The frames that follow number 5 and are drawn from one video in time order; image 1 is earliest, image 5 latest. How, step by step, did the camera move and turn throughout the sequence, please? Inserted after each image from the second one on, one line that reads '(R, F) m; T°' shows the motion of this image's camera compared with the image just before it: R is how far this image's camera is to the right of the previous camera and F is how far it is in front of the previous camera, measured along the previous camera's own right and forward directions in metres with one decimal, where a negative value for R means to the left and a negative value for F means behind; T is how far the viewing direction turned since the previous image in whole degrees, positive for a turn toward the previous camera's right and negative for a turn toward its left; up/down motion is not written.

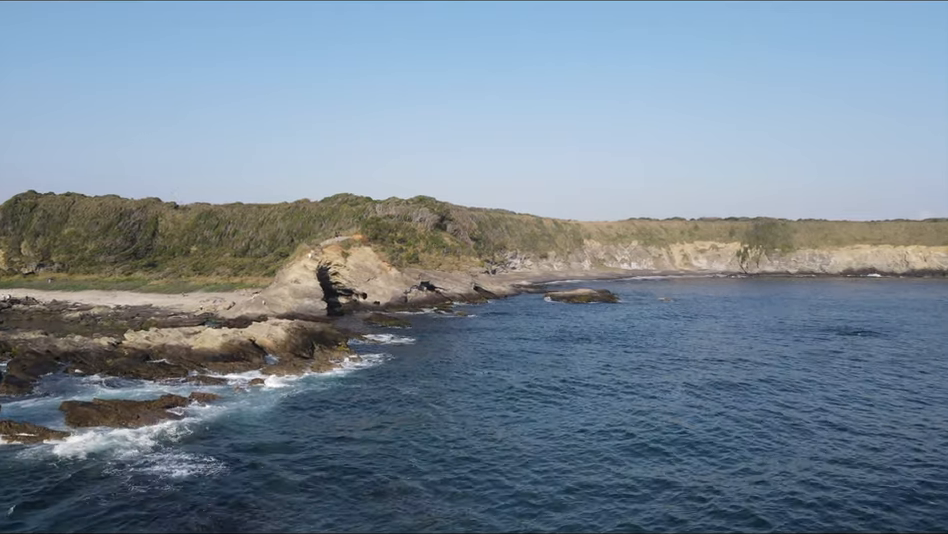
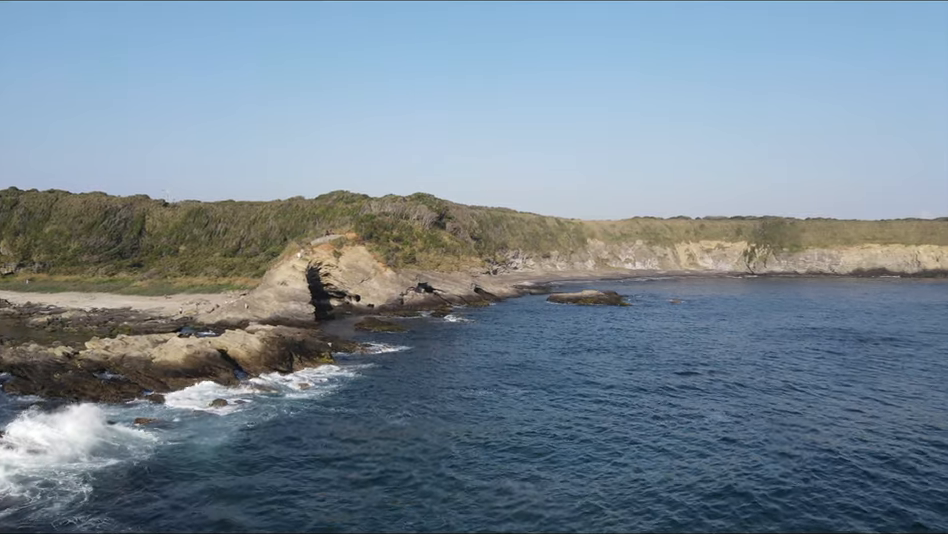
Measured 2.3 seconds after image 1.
(0.0, +4.1) m; 0°
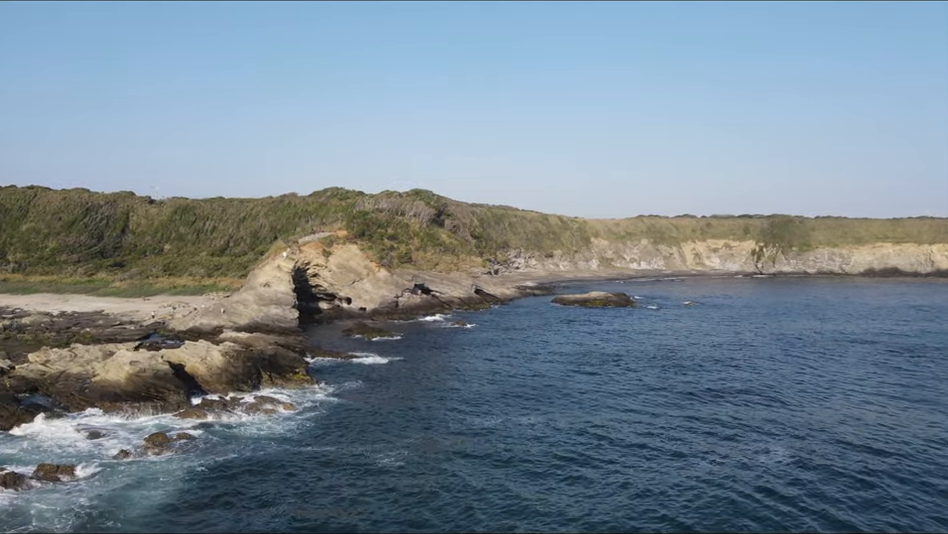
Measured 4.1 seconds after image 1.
(0.0, +4.7) m; 0°
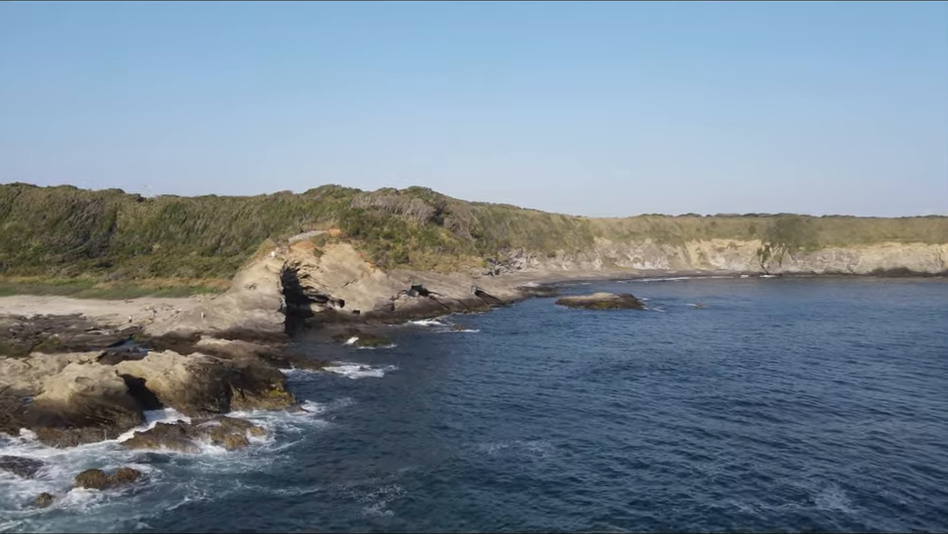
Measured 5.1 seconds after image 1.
(0.0, +3.3) m; 0°
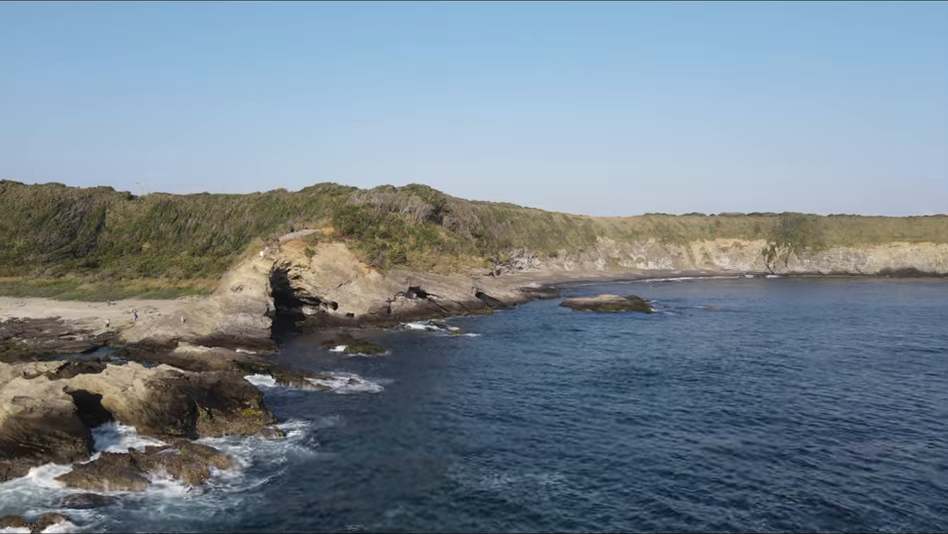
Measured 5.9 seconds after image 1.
(-0.1, +2.9) m; 0°
